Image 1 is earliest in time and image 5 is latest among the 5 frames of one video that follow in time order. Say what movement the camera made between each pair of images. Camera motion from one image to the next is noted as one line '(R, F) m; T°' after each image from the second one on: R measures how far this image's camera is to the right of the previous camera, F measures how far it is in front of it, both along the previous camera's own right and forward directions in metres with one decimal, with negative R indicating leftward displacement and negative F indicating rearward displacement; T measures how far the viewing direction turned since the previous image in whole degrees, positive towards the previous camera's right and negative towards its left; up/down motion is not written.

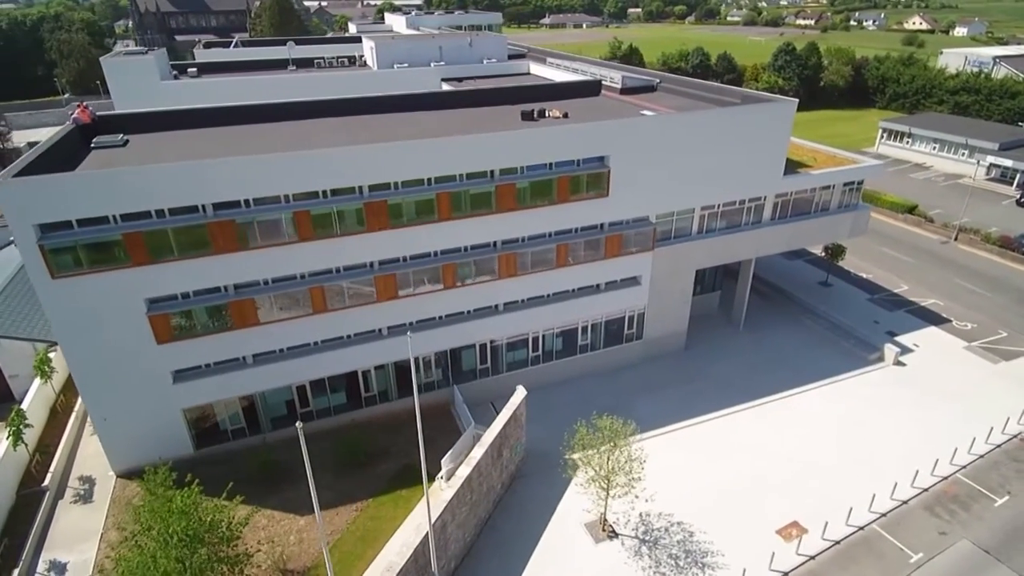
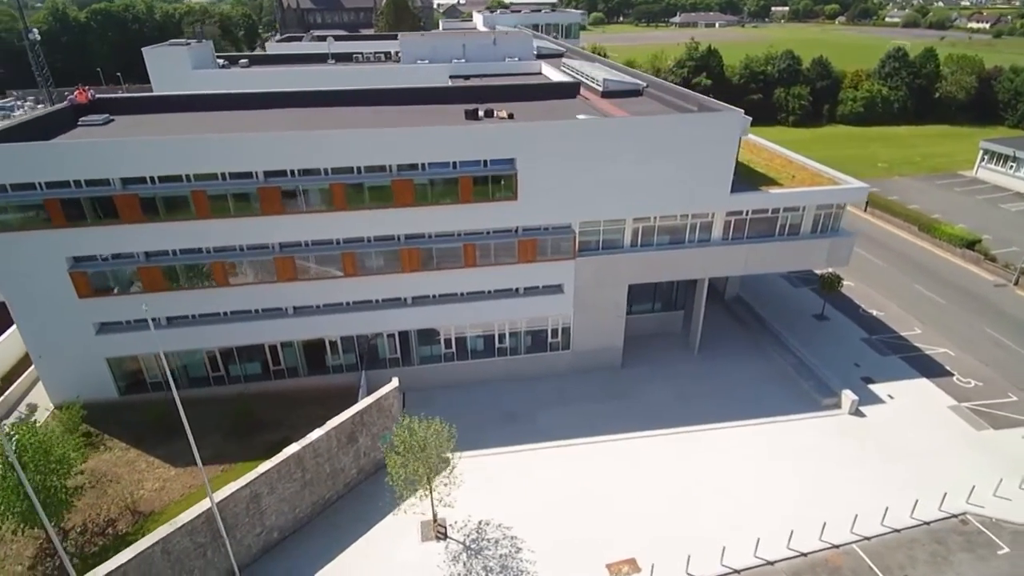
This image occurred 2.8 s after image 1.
(+8.5, +0.8) m; -12°
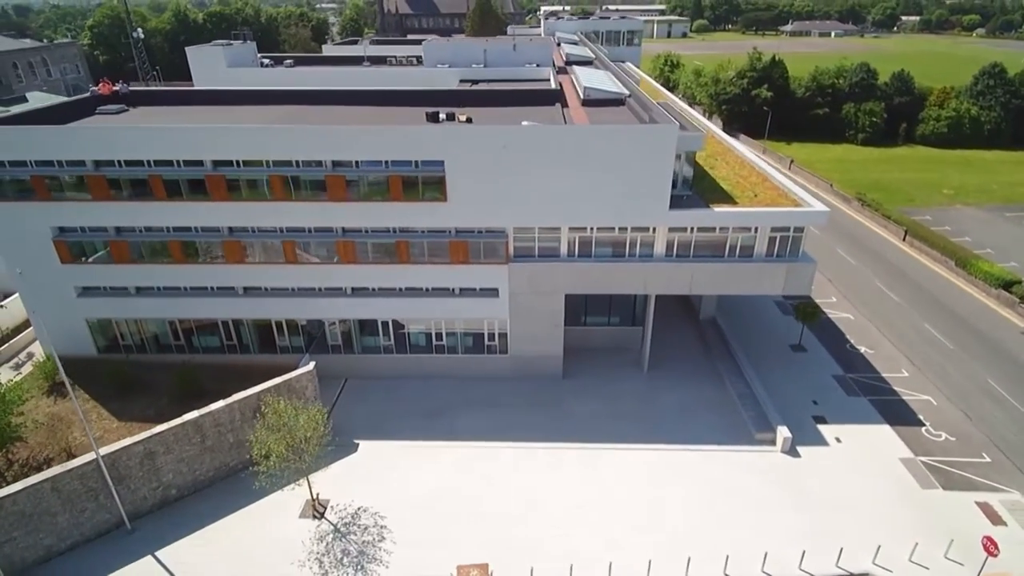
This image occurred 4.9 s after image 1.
(+6.7, +0.2) m; -9°
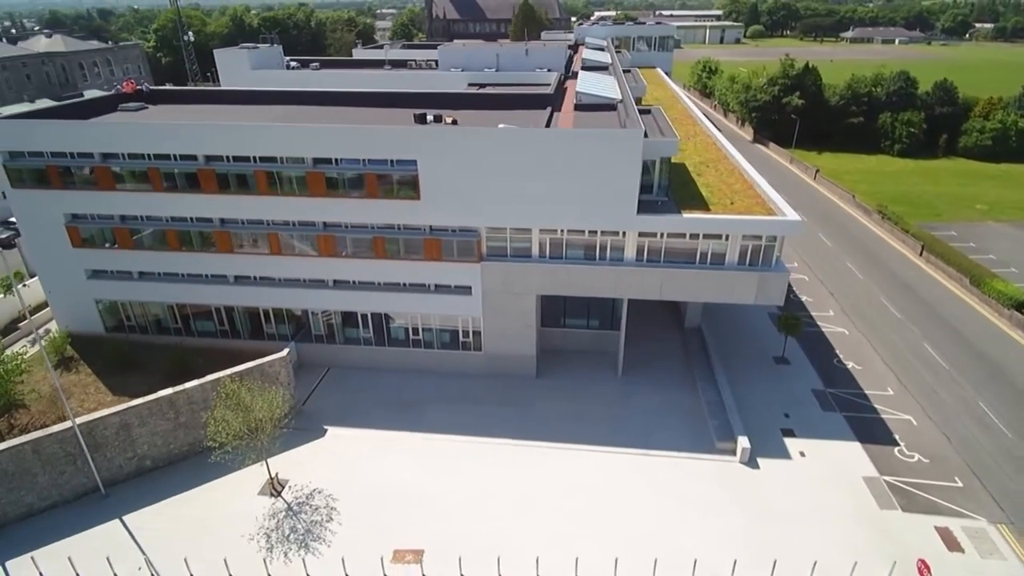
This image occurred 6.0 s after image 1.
(+3.2, -0.4) m; -5°
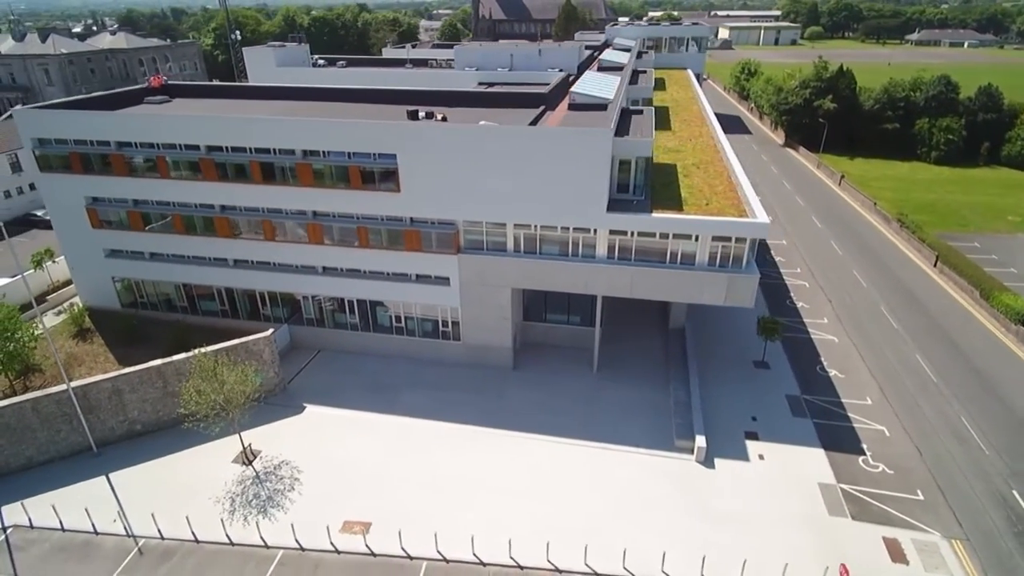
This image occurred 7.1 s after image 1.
(+3.1, -0.6) m; -5°
